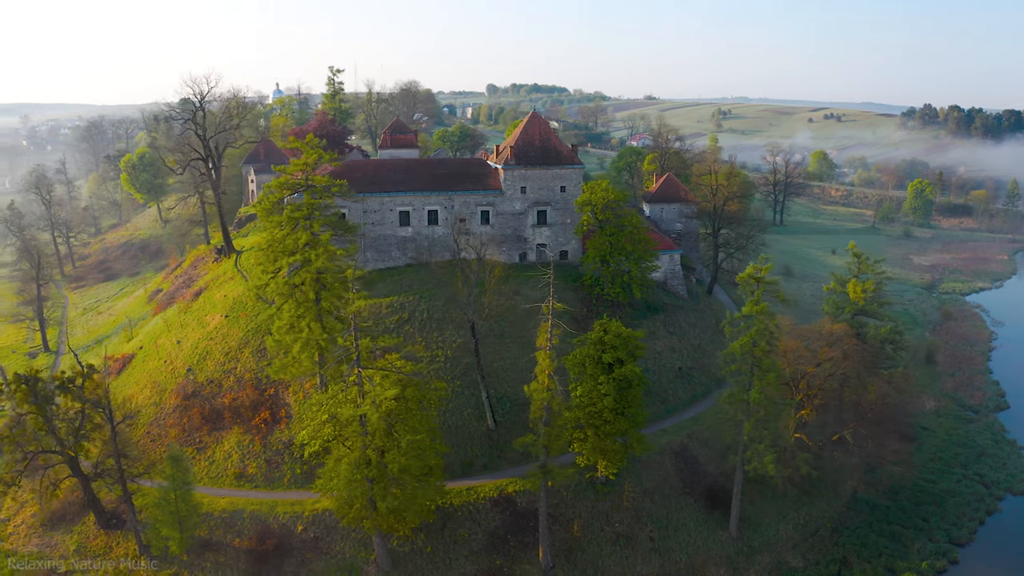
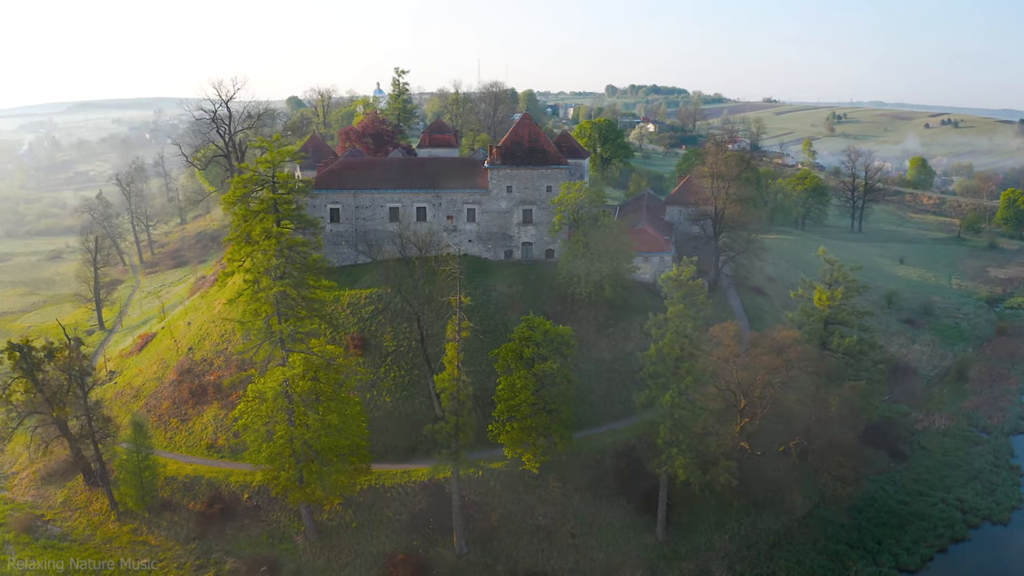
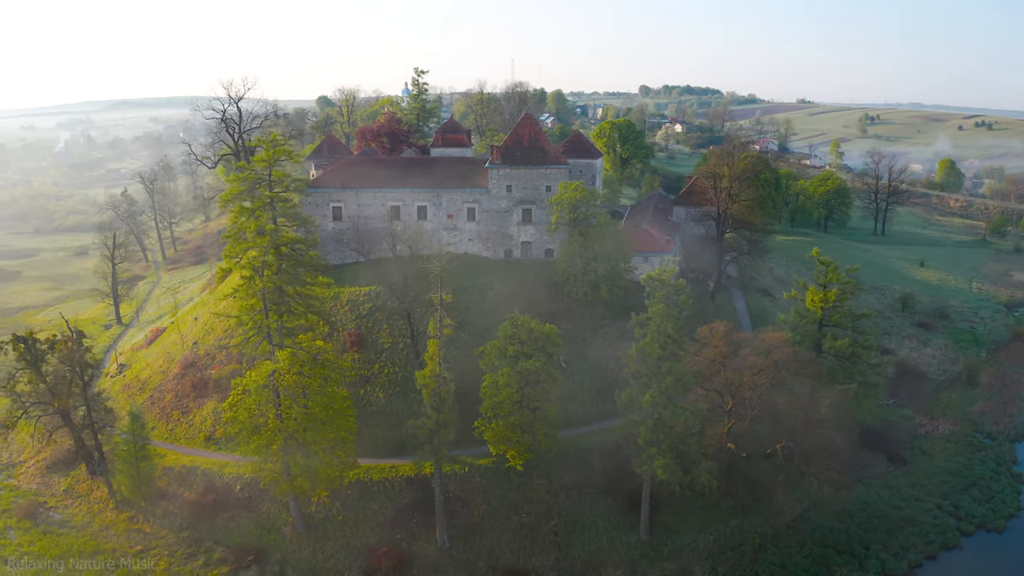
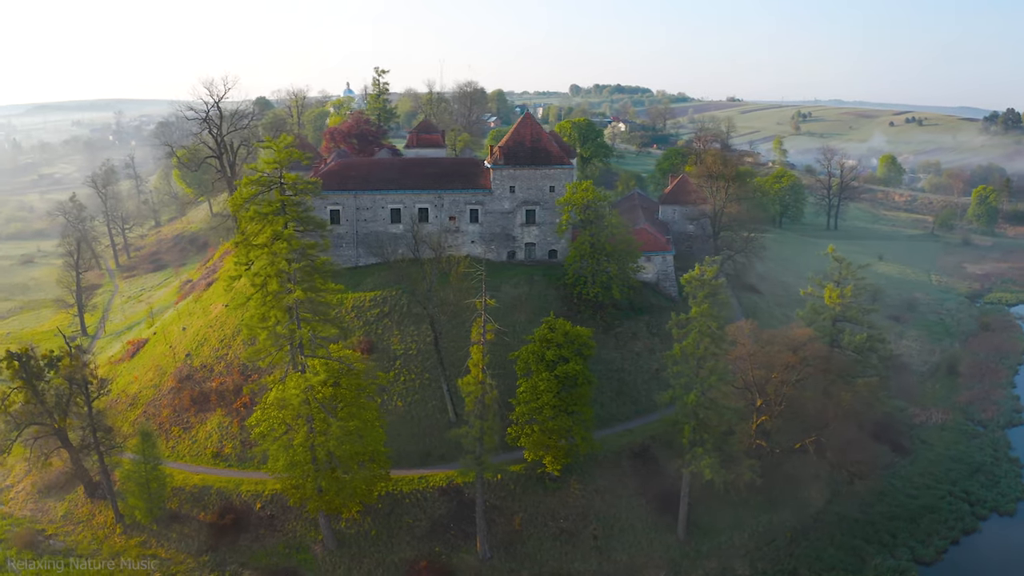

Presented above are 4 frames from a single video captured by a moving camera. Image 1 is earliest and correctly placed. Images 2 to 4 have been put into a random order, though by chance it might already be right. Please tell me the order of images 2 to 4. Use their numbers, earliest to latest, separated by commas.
4, 2, 3
